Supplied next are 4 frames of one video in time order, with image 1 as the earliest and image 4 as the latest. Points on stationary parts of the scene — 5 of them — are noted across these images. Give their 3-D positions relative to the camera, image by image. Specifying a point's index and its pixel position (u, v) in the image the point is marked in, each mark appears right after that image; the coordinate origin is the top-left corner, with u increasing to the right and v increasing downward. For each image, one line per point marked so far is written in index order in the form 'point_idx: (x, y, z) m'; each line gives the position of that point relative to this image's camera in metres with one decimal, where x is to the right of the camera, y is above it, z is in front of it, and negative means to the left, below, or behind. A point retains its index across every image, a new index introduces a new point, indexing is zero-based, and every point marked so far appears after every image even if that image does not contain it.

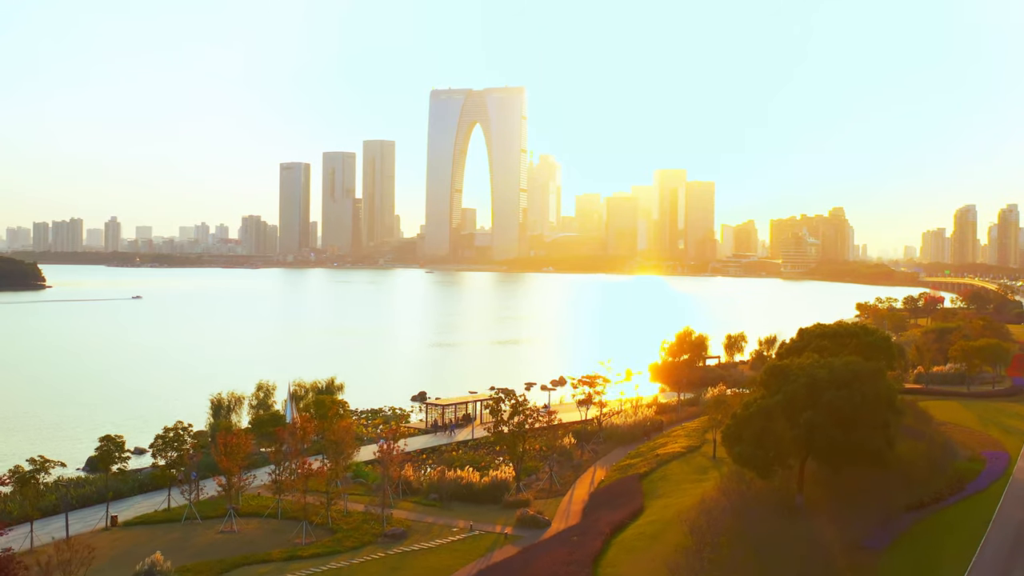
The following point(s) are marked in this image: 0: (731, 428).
0: (+4.9, -3.2, +18.9) m
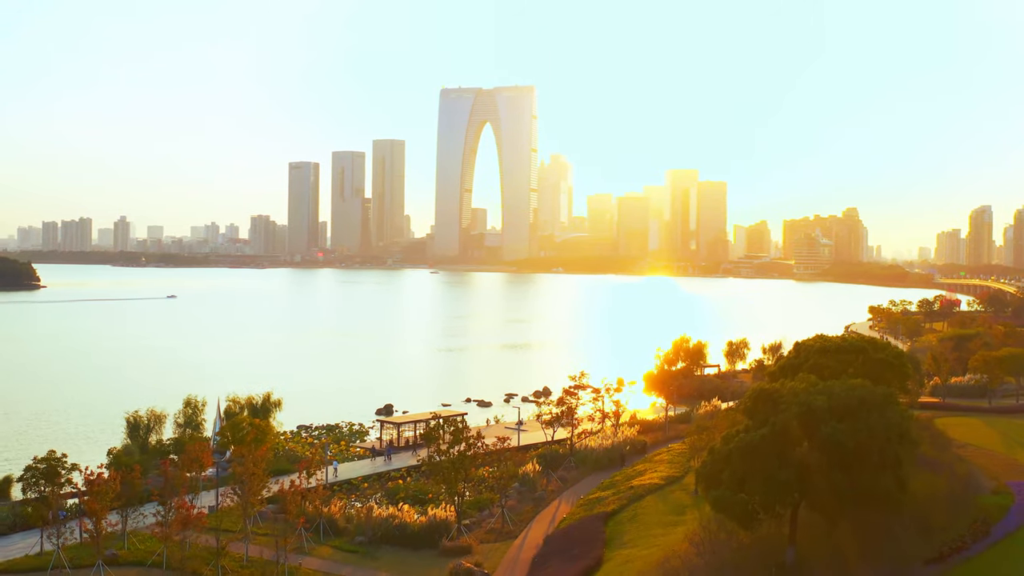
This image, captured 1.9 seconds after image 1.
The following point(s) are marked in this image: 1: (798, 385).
0: (+3.6, -3.3, +15.6) m
1: (+5.5, -1.9, +16.1) m
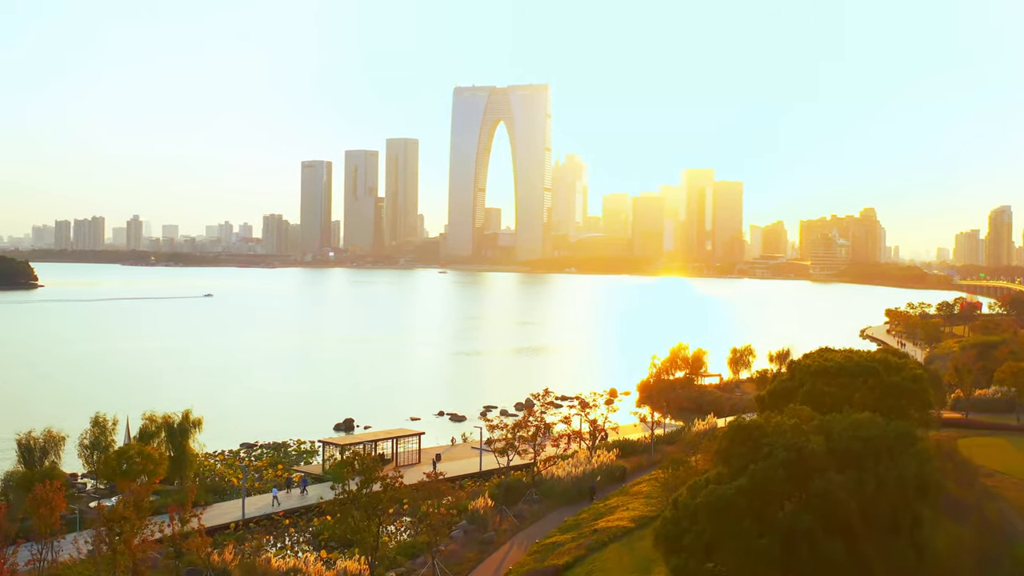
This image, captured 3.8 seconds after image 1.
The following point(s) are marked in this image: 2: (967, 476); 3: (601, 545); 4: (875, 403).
0: (+2.3, -3.4, +12.2) m
1: (+4.2, -2.0, +12.7) m
2: (+10.1, -4.2, +18.7) m
3: (+1.8, -5.0, +16.5) m
4: (+7.0, -2.2, +16.3) m
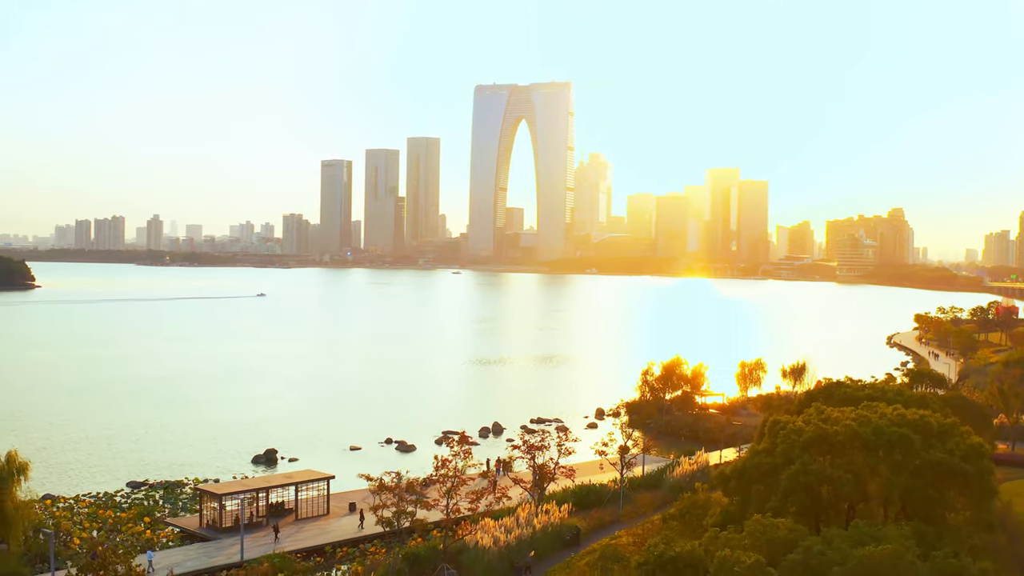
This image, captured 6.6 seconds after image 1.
0: (+0.3, -3.6, +7.2) m
1: (+2.2, -2.2, +7.6) m
2: (+8.3, -4.4, +13.5) m
3: (-0.1, -5.2, +11.5) m
4: (+5.2, -2.4, +11.2) m
